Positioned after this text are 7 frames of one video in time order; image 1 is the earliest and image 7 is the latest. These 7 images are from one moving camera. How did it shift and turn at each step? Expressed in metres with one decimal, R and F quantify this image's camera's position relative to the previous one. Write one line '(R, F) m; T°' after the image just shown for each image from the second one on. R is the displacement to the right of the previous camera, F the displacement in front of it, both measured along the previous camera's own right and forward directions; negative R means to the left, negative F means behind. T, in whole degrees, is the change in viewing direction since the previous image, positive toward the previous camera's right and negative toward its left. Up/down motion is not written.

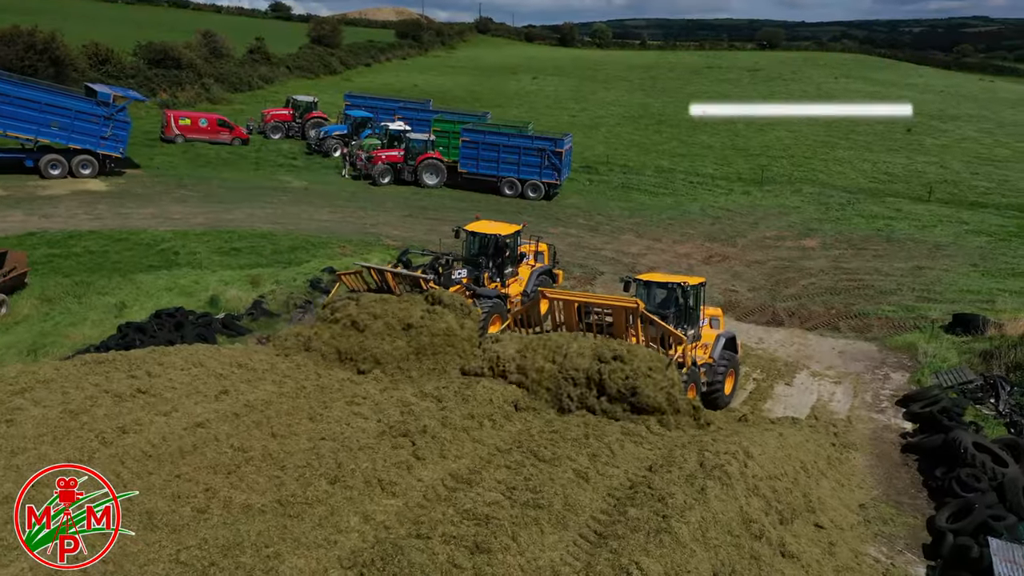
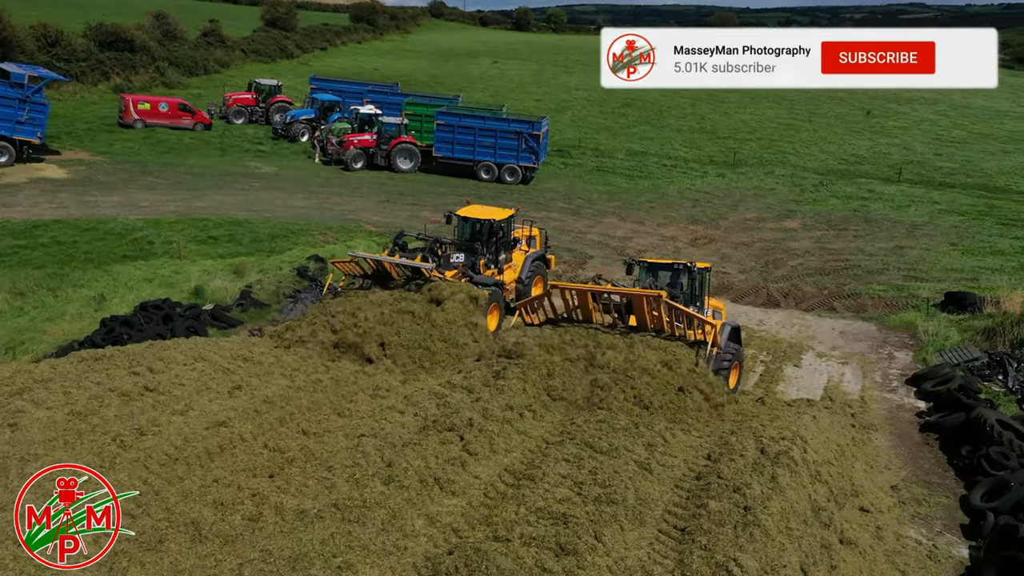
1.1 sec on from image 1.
(-0.8, +0.4) m; +3°
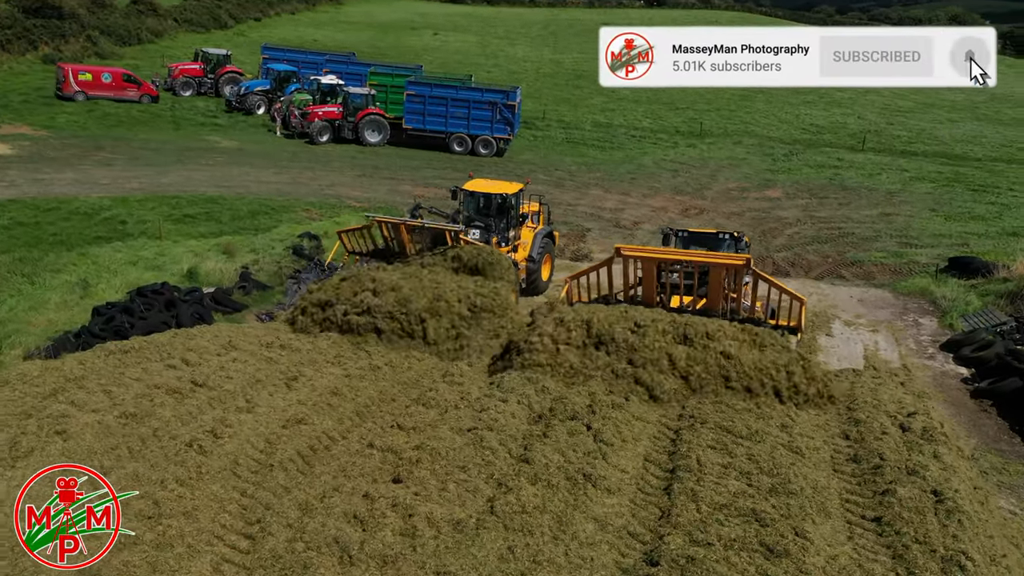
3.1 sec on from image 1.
(-1.5, +0.8) m; +5°
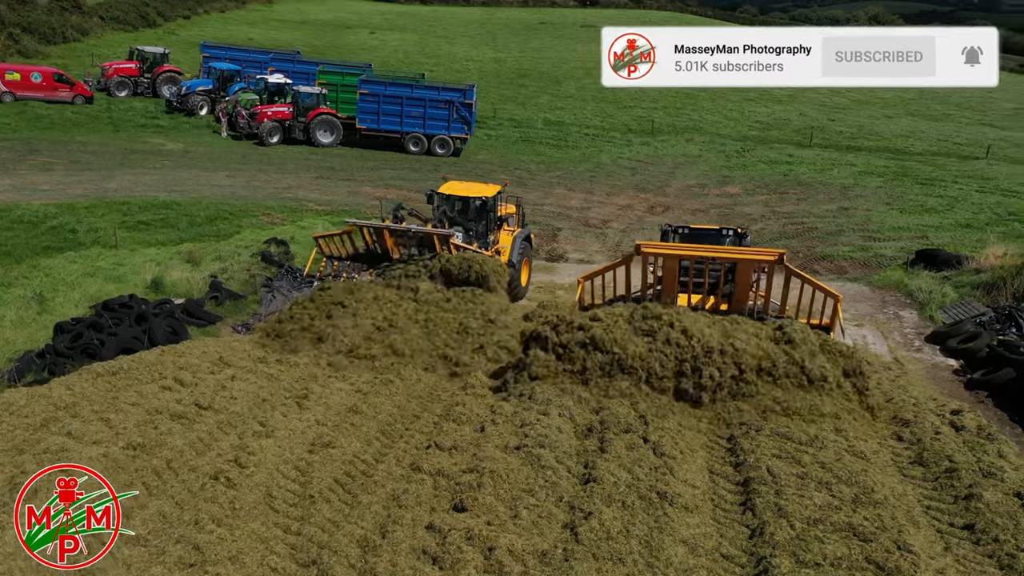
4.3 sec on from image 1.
(-0.8, +0.5) m; +5°
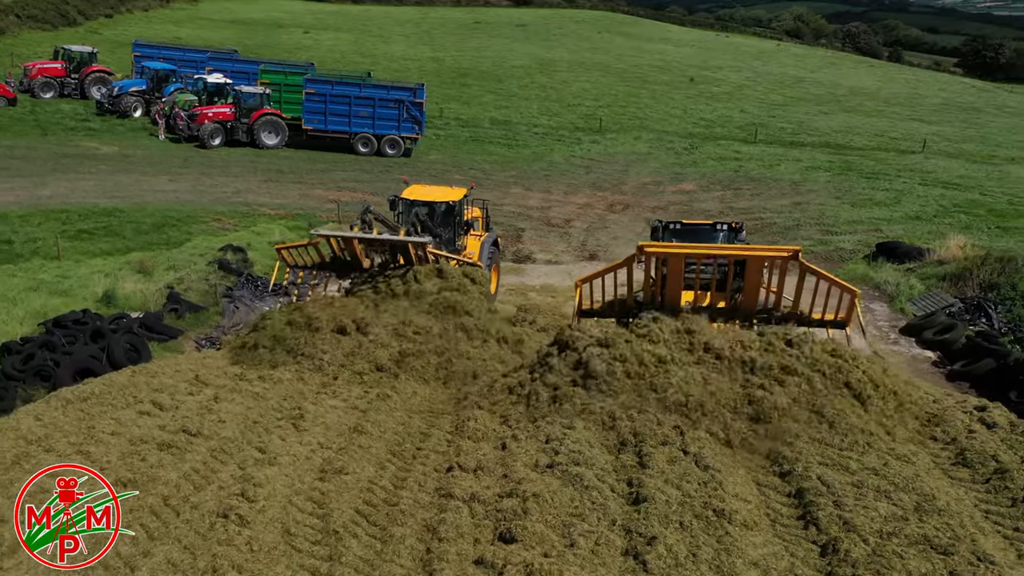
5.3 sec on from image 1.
(-0.6, +0.5) m; +5°
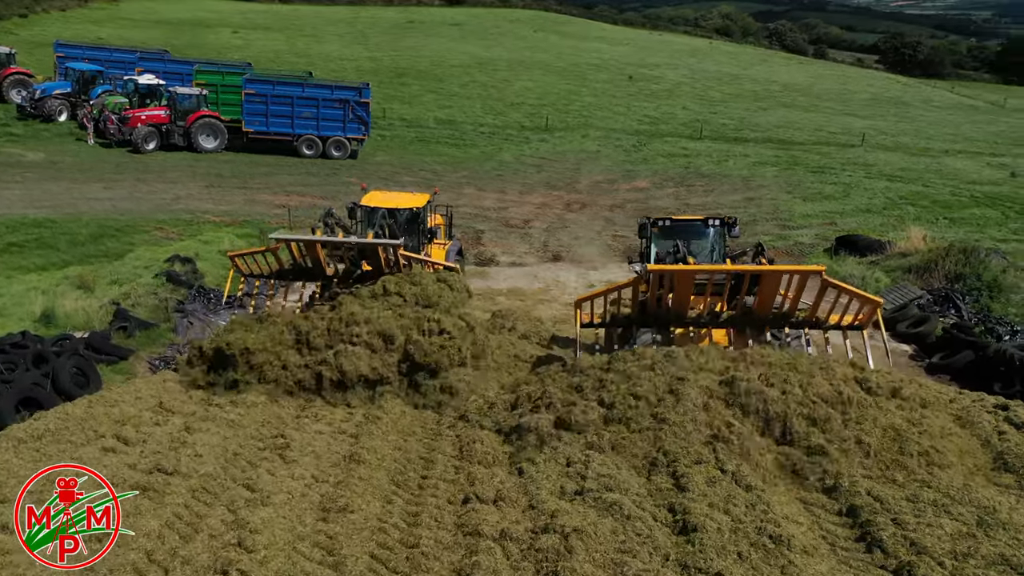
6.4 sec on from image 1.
(-0.5, +0.5) m; +4°
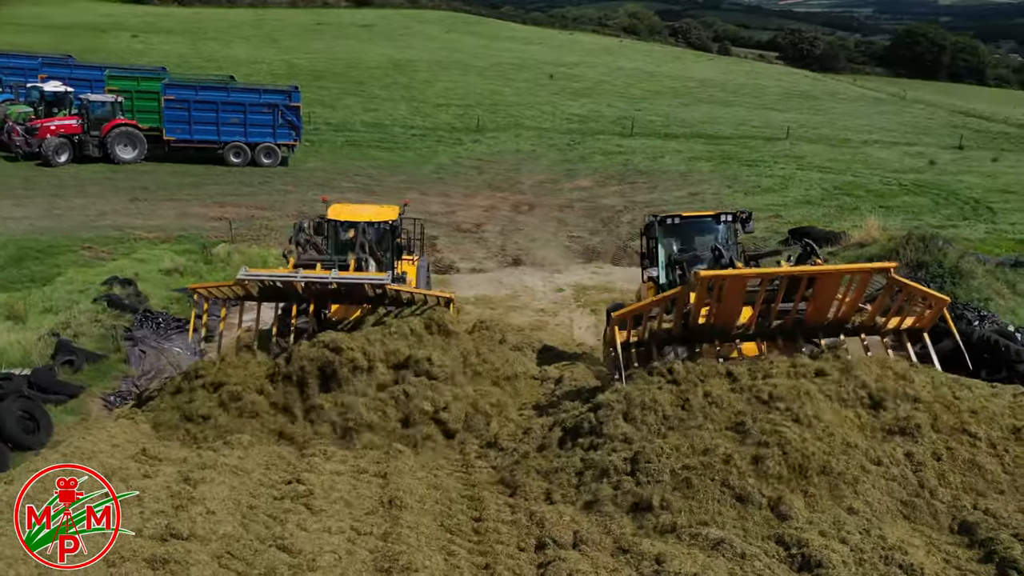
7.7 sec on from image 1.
(-0.9, +0.6) m; +6°
